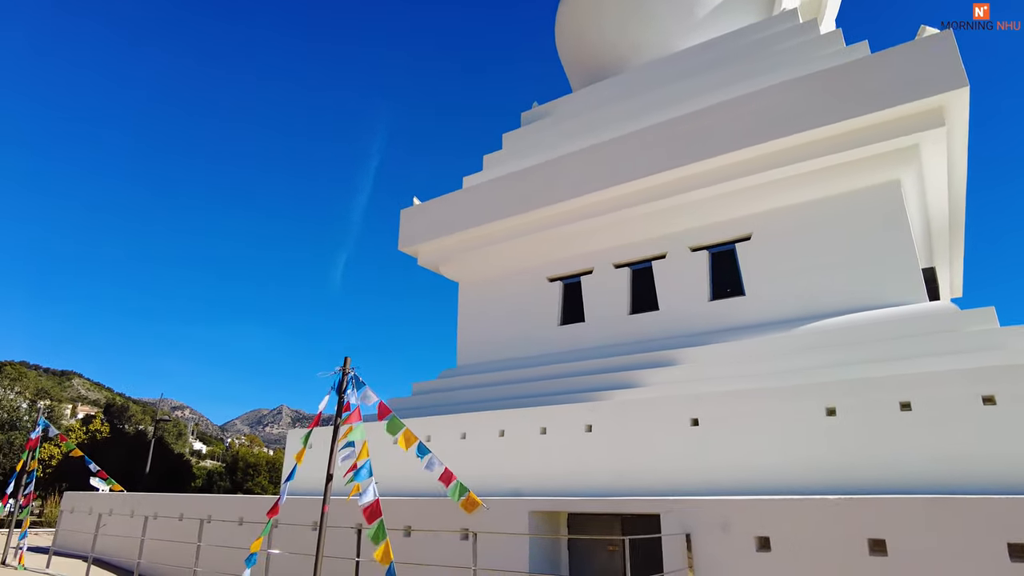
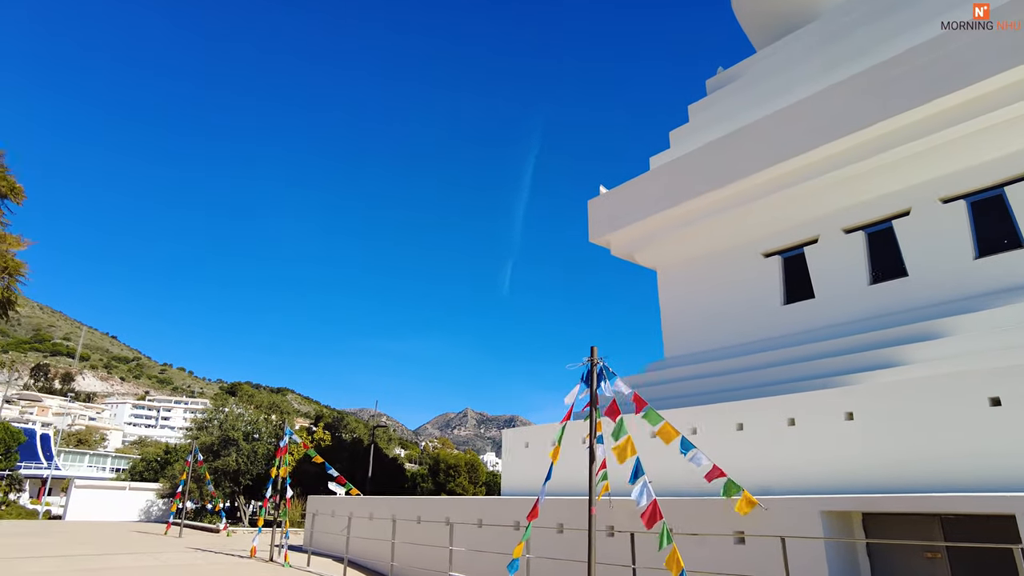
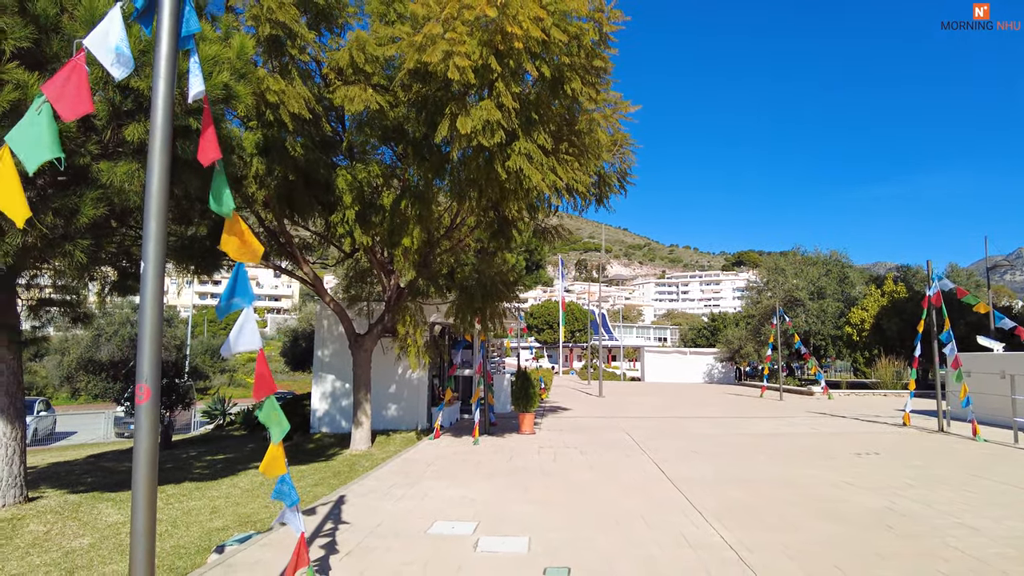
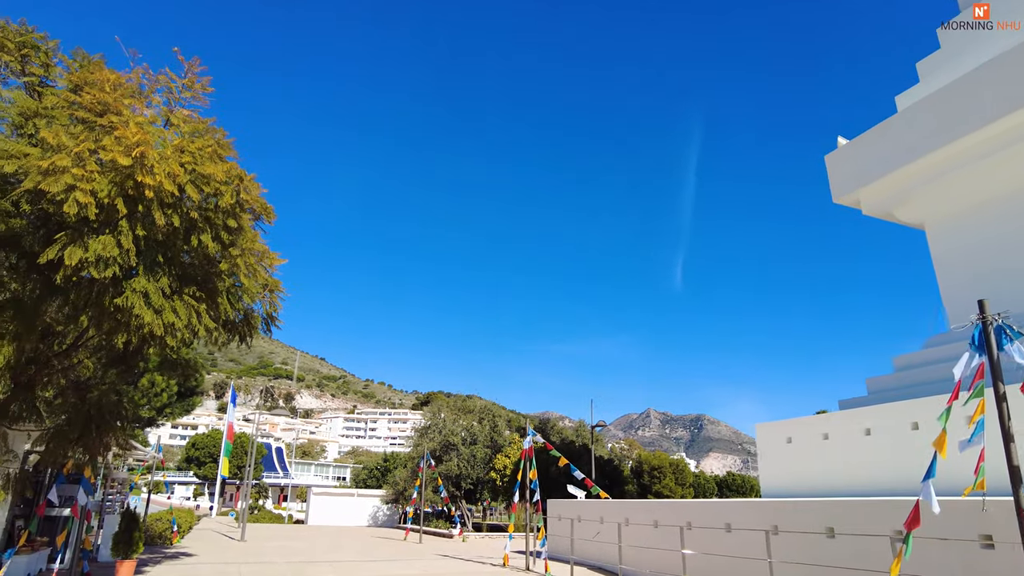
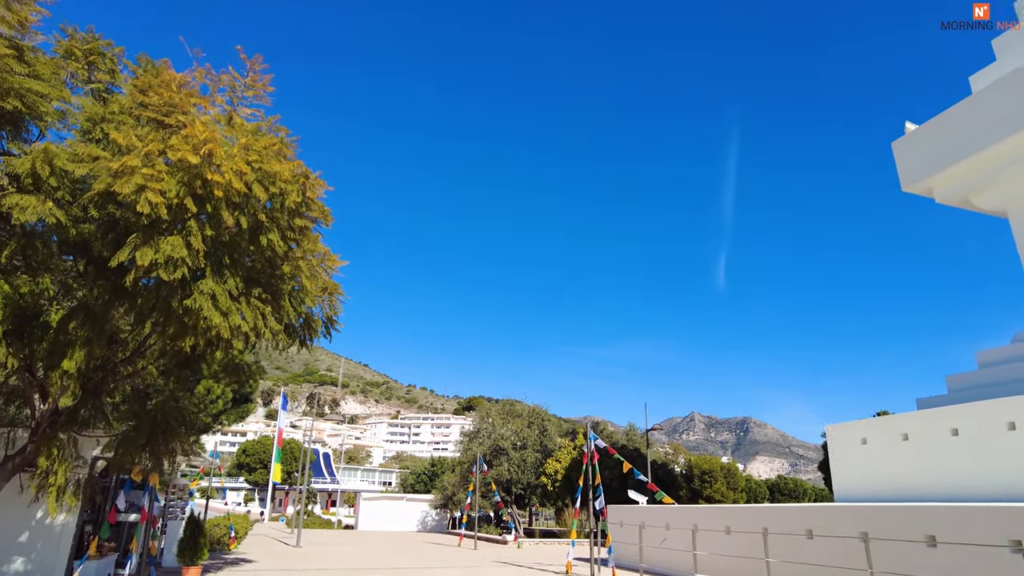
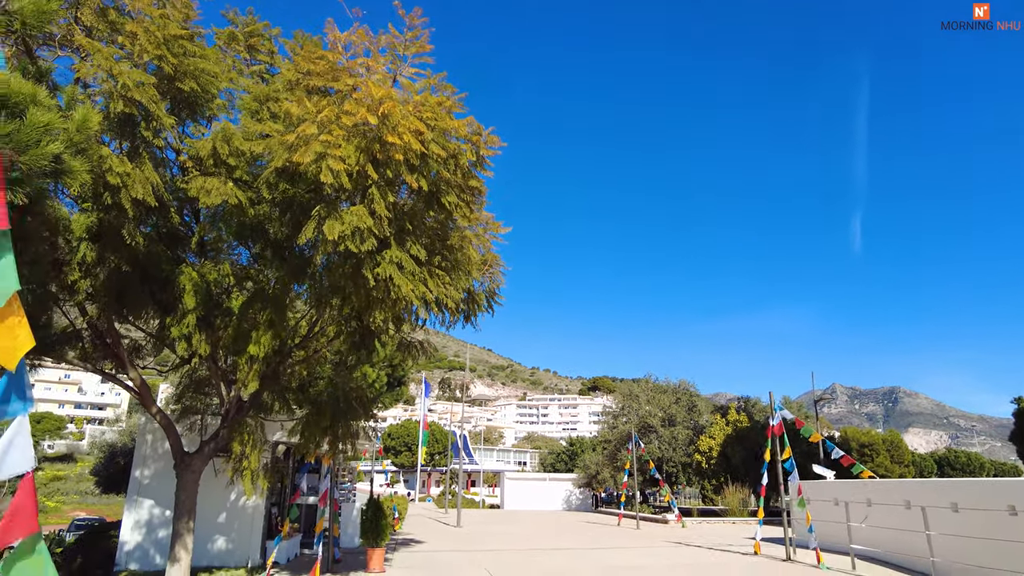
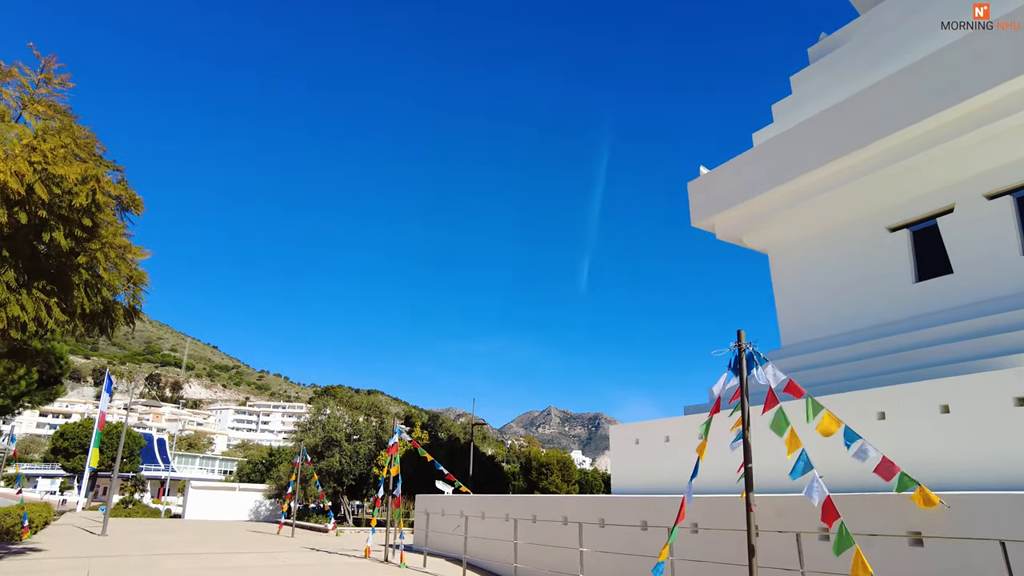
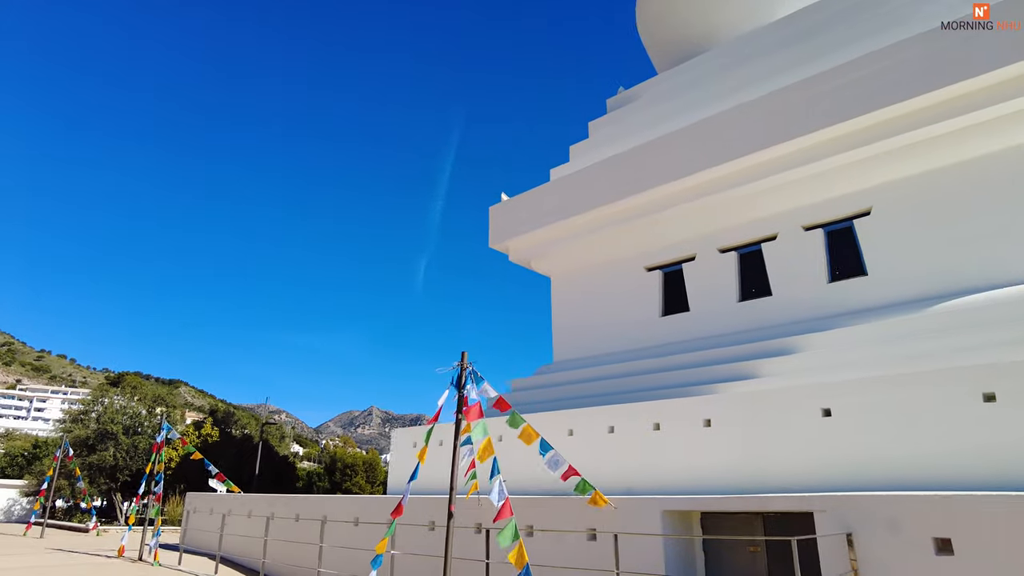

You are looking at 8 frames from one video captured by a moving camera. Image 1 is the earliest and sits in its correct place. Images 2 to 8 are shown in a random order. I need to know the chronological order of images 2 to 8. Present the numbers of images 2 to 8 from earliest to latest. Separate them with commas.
8, 2, 7, 4, 5, 6, 3
